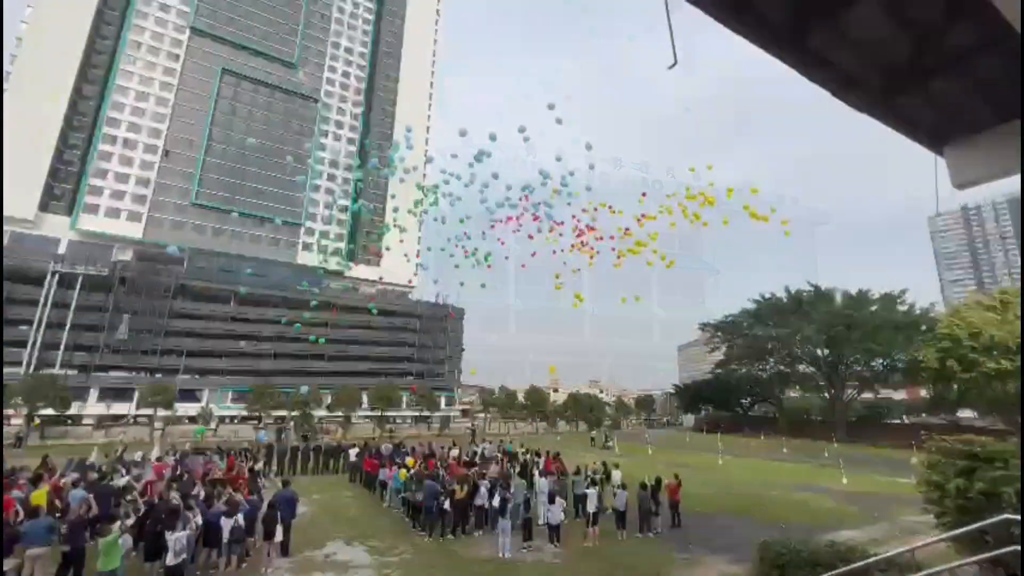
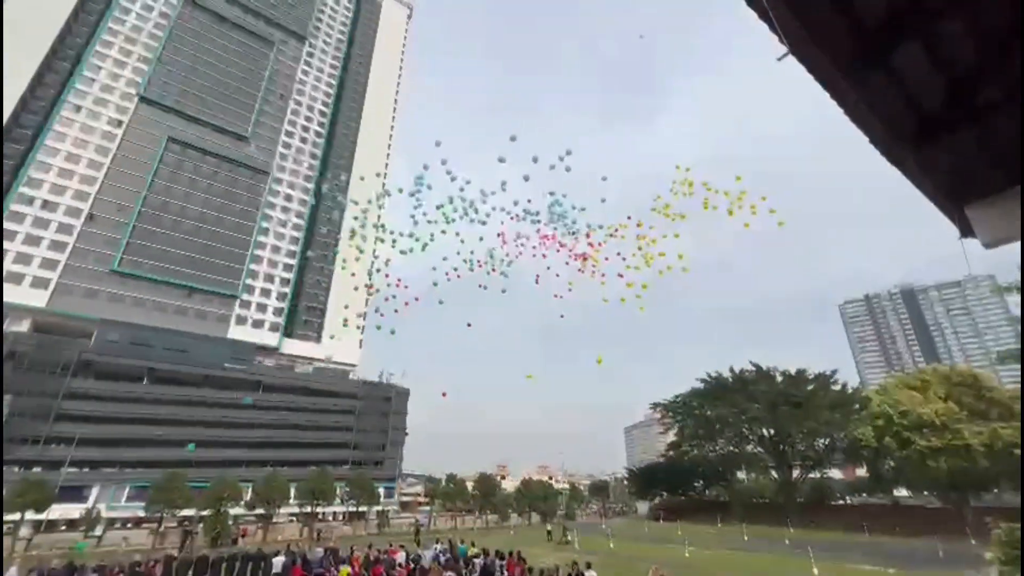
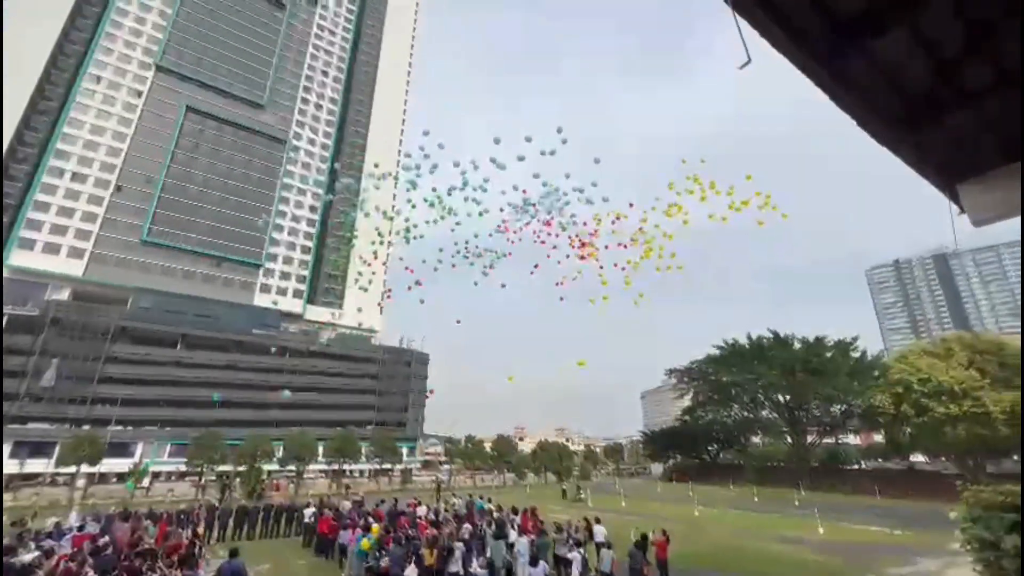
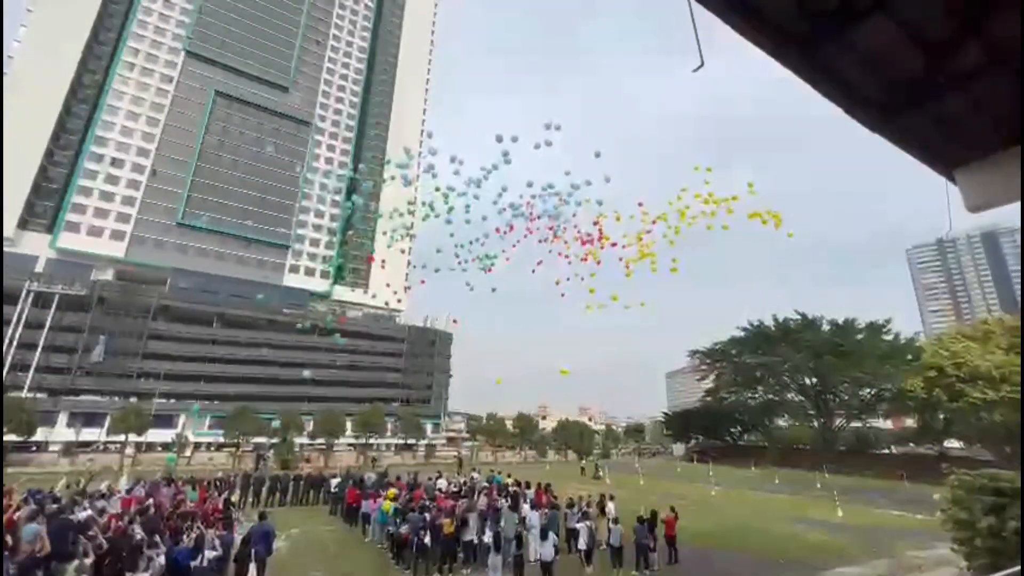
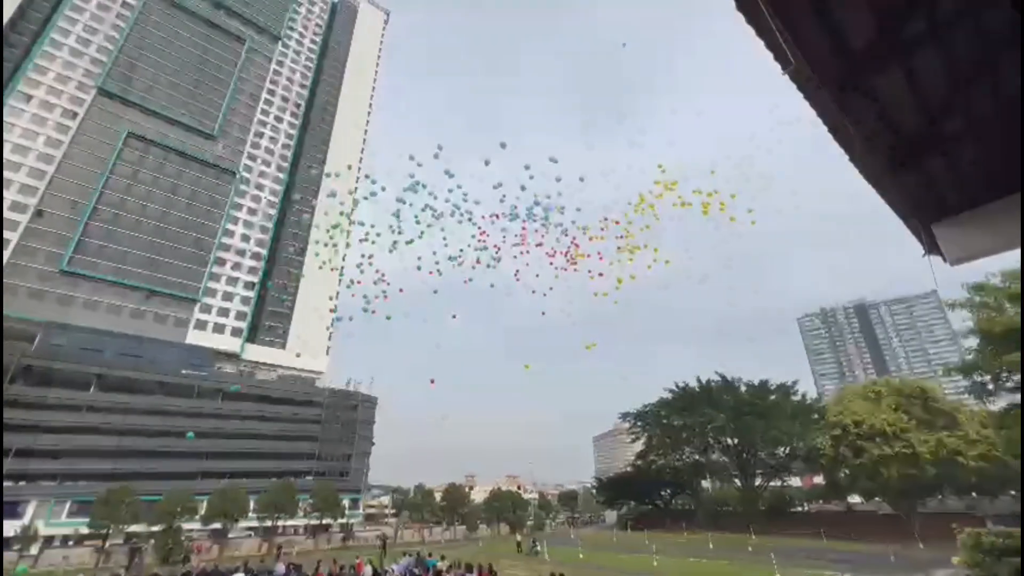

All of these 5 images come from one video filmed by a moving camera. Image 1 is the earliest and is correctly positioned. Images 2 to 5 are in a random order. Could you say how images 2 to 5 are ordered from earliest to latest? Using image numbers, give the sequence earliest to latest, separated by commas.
4, 3, 2, 5
